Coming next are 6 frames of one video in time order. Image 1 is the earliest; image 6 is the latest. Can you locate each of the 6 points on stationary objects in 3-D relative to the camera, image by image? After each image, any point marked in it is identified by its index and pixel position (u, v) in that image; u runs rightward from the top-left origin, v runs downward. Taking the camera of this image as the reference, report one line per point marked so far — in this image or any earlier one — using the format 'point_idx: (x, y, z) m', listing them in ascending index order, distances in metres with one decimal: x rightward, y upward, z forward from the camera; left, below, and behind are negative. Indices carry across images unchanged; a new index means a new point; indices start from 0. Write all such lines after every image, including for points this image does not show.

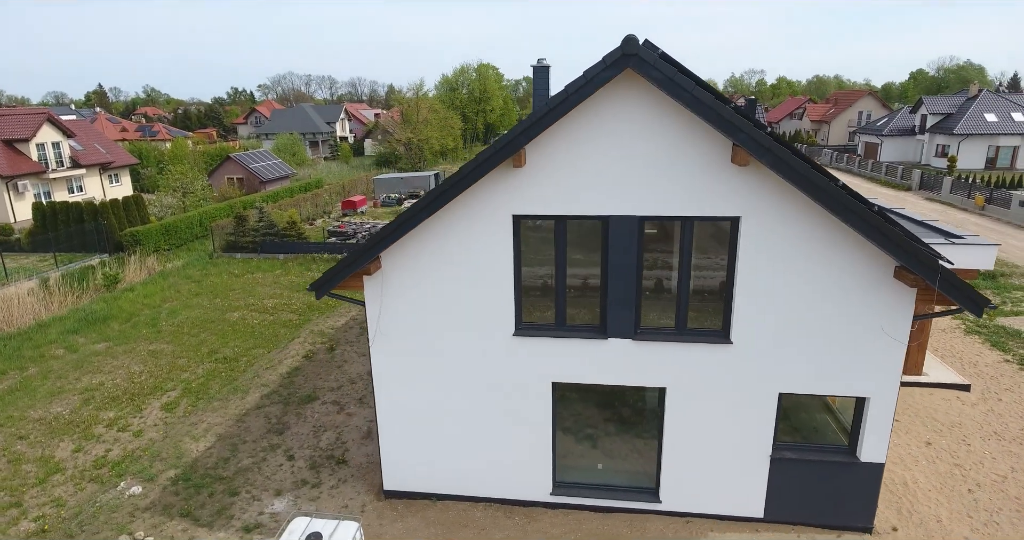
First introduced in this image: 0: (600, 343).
0: (+1.1, -0.9, +7.2) m
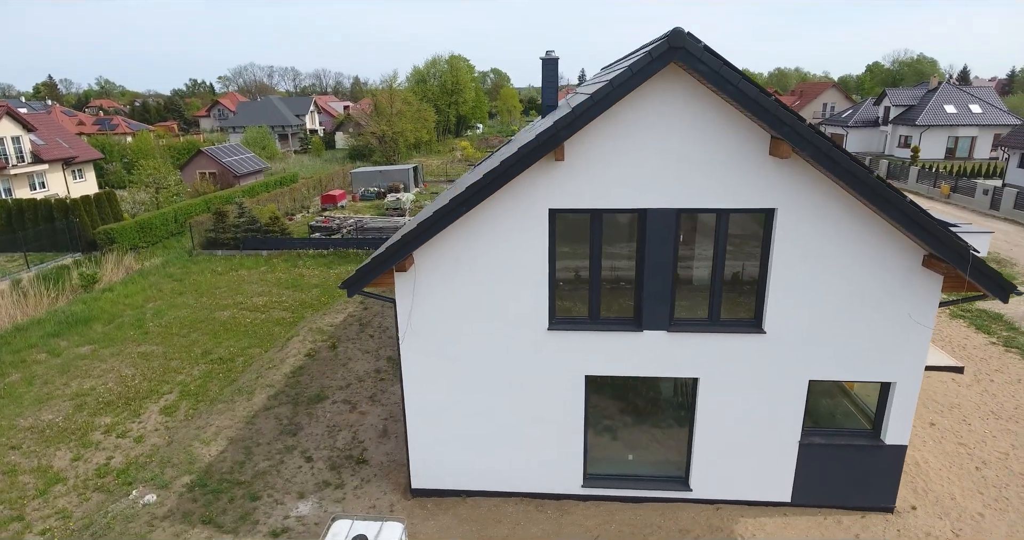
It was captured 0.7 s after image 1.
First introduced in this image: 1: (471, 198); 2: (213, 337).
0: (+1.5, -0.8, +7.2) m
1: (-0.4, +0.8, +6.5) m
2: (-7.2, -1.6, +14.4) m
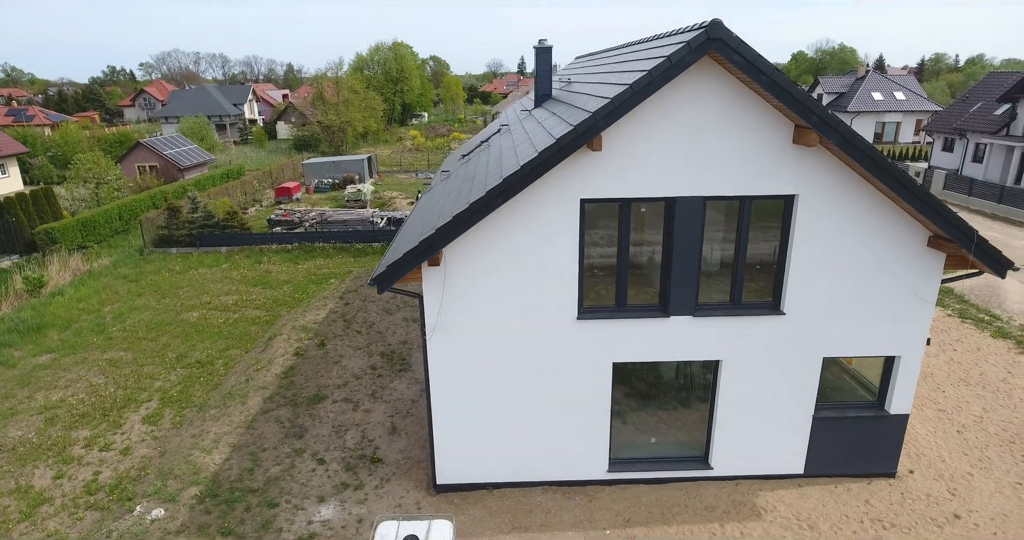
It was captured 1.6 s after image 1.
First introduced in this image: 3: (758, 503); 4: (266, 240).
0: (+1.9, -0.6, +7.4) m
1: (0.0, +0.9, +6.4) m
2: (-7.5, -1.6, +13.7) m
3: (+3.2, -3.1, +7.8) m
4: (-8.2, +1.0, +19.9) m
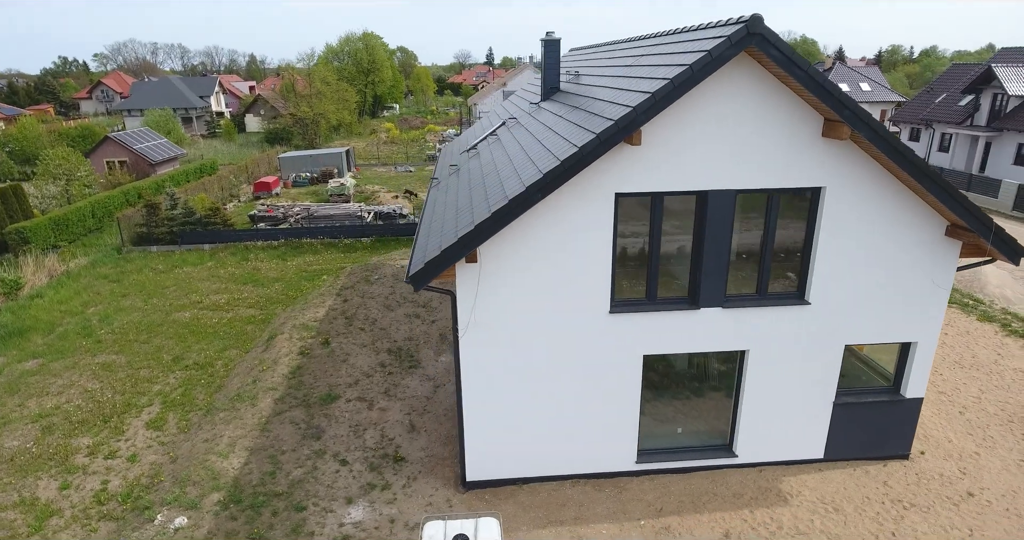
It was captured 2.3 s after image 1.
0: (+2.3, -0.5, +7.5) m
1: (+0.4, +0.9, +6.4) m
2: (-7.4, -1.6, +13.3) m
3: (+3.6, -2.9, +8.0) m
4: (-8.5, +1.1, +19.4) m
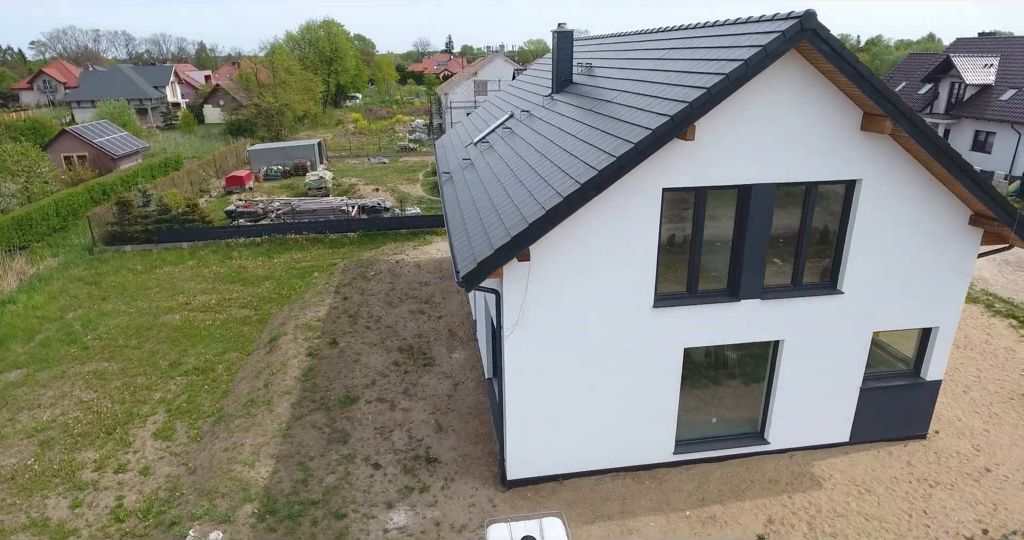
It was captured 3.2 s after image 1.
0: (+2.8, -0.5, +7.5) m
1: (+1.0, +0.9, +6.3) m
2: (-7.2, -1.6, +12.7) m
3: (+4.2, -2.8, +8.2) m
4: (-8.8, +1.1, +18.7) m
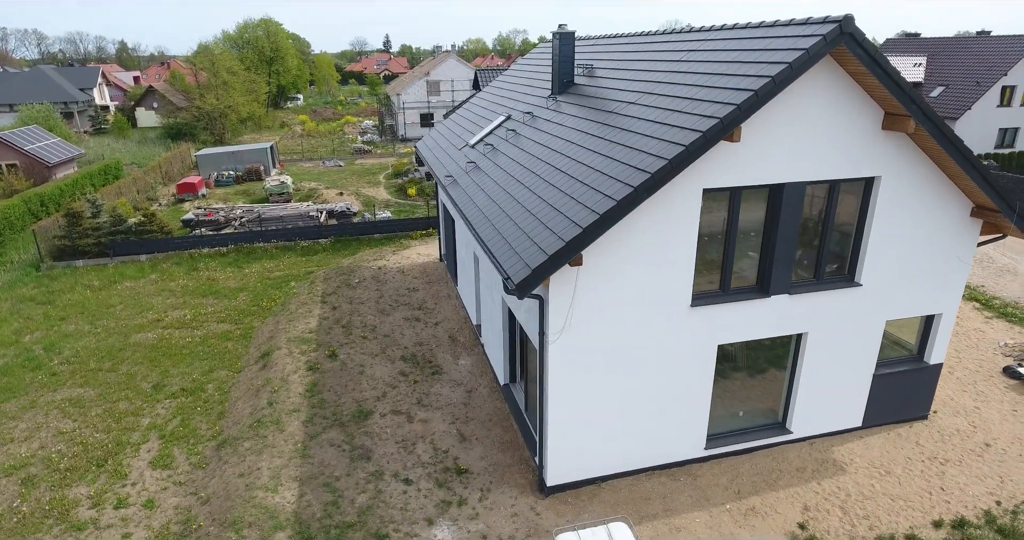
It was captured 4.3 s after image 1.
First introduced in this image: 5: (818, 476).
0: (+3.2, -0.4, +7.7) m
1: (+1.5, +0.9, +6.3) m
2: (-7.2, -1.9, +11.9) m
3: (+4.6, -2.7, +8.5) m
4: (-9.4, +0.8, +17.7) m
5: (+4.2, -2.8, +8.2) m
